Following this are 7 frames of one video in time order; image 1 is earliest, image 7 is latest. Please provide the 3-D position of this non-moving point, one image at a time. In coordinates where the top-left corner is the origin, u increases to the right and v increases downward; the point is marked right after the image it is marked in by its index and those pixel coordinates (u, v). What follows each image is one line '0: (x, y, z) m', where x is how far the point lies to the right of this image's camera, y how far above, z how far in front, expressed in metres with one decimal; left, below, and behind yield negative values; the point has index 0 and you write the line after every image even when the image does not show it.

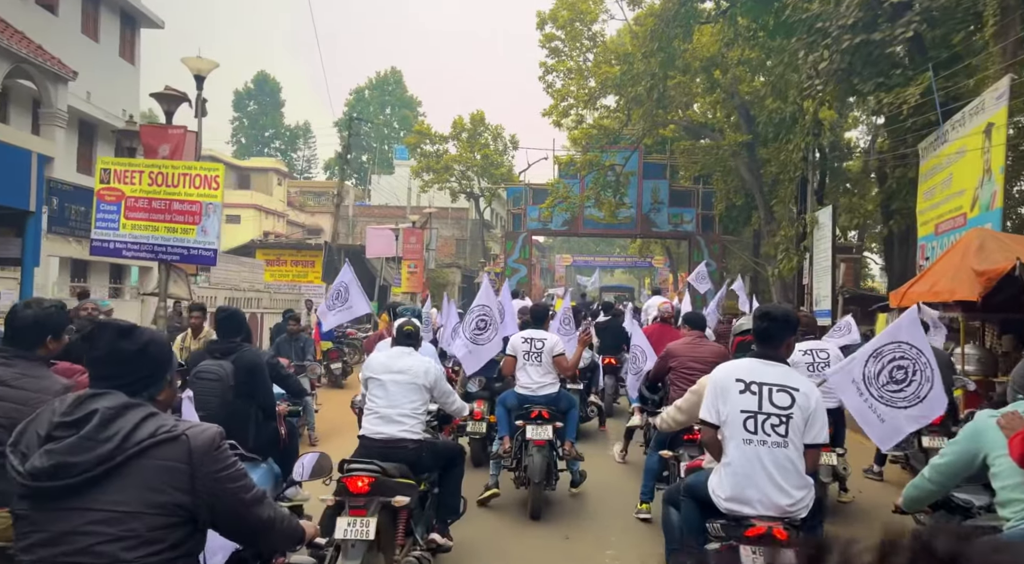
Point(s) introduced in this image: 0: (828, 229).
0: (+4.5, +0.7, +13.2) m
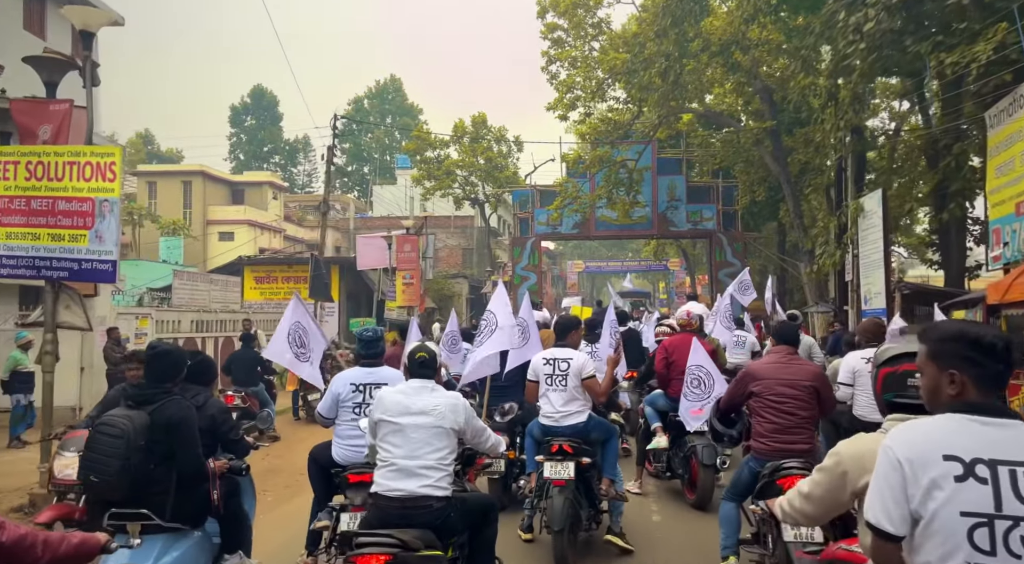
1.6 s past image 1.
0: (+4.6, +0.8, +11.6) m
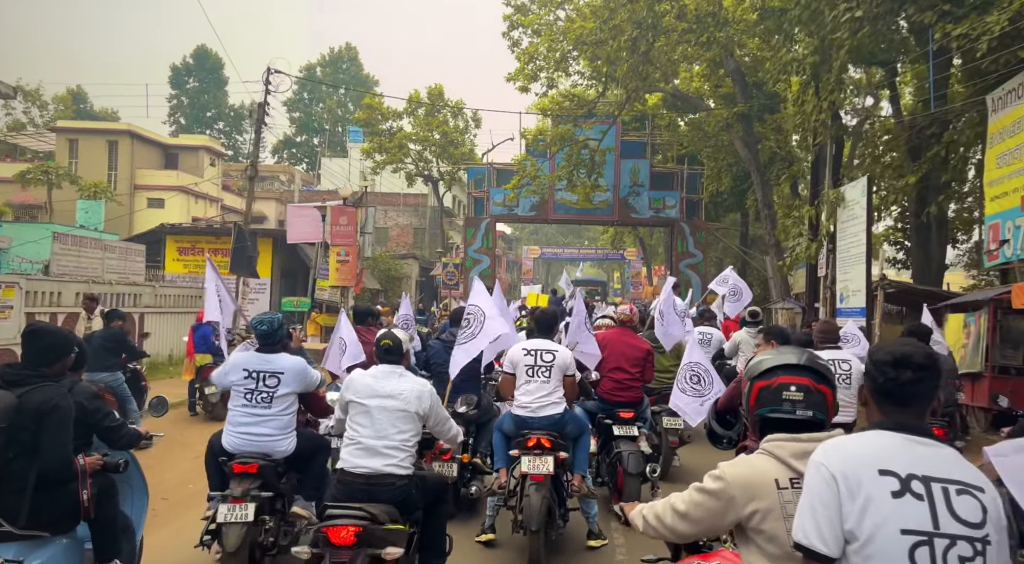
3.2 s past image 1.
0: (+4.0, +0.8, +10.6) m
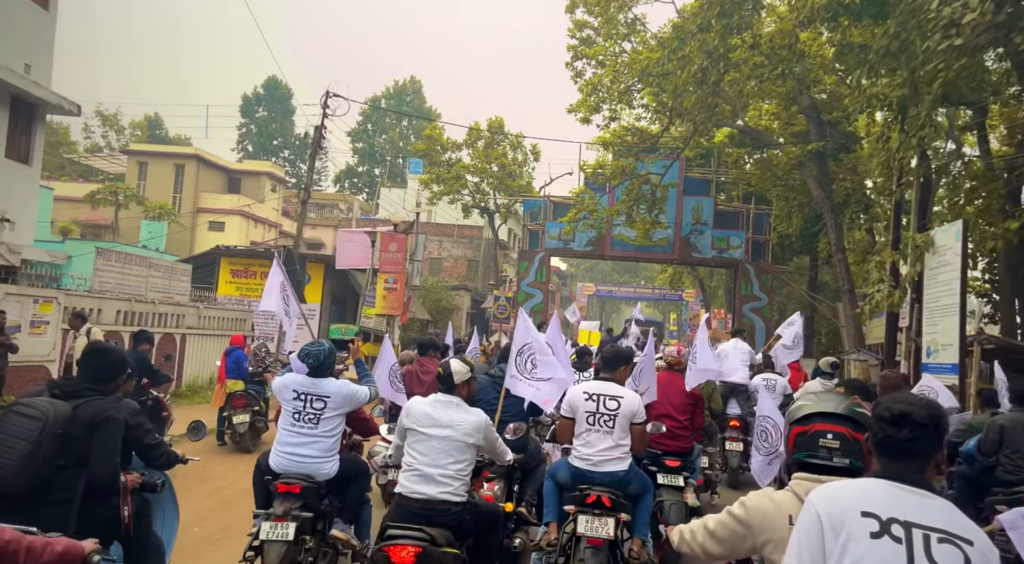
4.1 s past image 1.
0: (+4.6, +0.3, +9.7) m
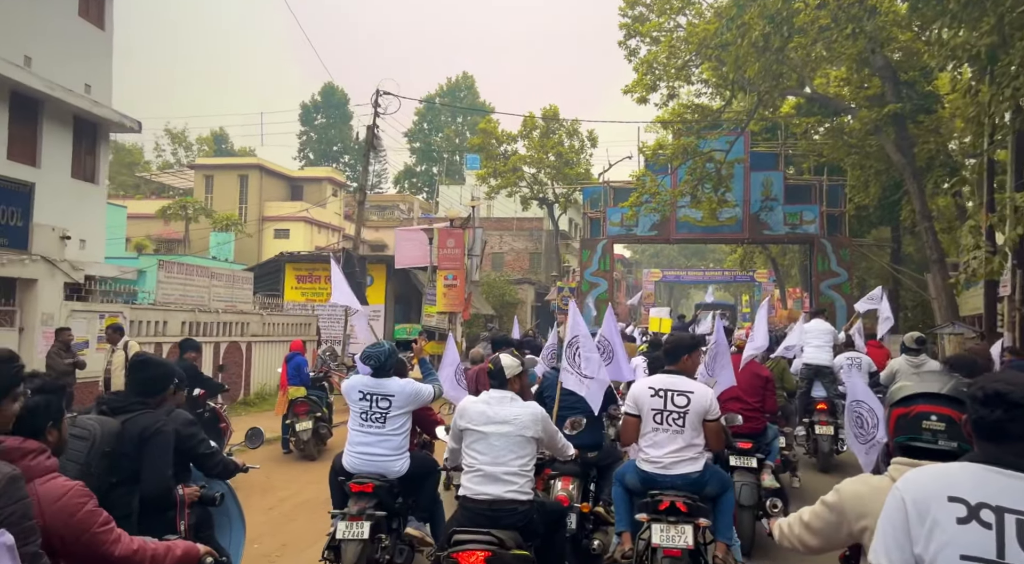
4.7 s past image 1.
0: (+5.2, +0.6, +8.8) m
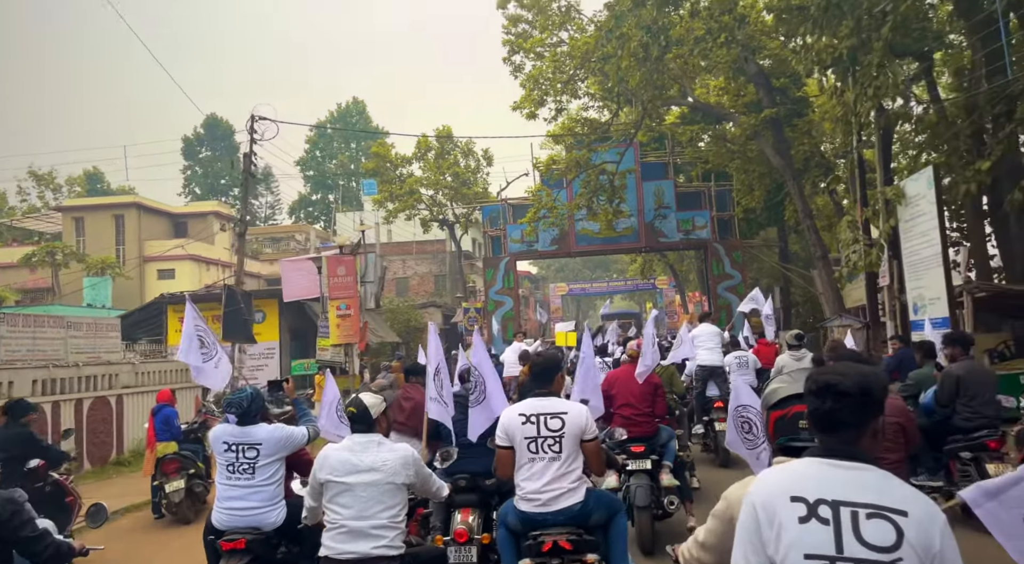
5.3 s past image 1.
0: (+4.1, +0.8, +9.2) m
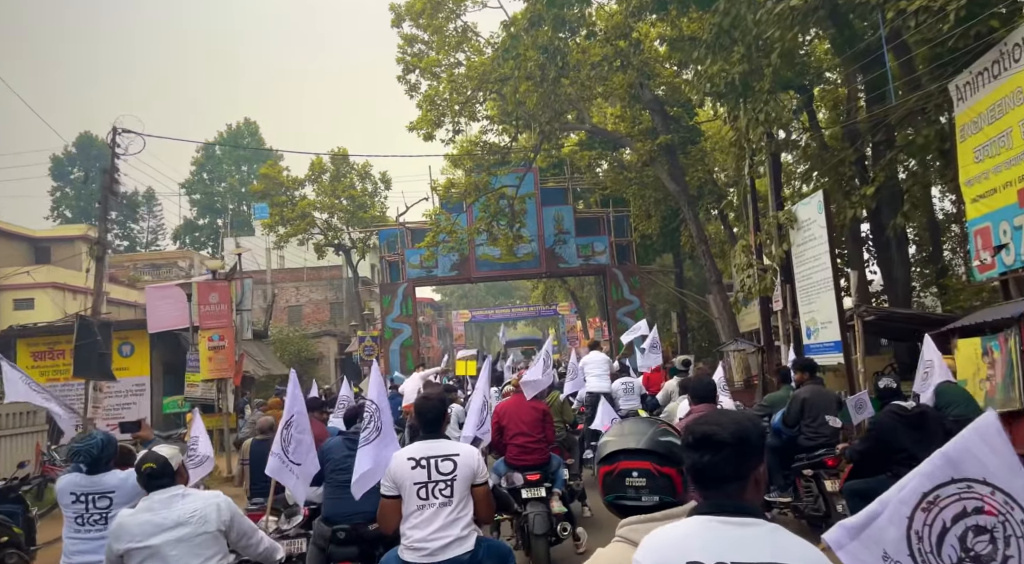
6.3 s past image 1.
0: (+3.0, +0.5, +9.1) m
